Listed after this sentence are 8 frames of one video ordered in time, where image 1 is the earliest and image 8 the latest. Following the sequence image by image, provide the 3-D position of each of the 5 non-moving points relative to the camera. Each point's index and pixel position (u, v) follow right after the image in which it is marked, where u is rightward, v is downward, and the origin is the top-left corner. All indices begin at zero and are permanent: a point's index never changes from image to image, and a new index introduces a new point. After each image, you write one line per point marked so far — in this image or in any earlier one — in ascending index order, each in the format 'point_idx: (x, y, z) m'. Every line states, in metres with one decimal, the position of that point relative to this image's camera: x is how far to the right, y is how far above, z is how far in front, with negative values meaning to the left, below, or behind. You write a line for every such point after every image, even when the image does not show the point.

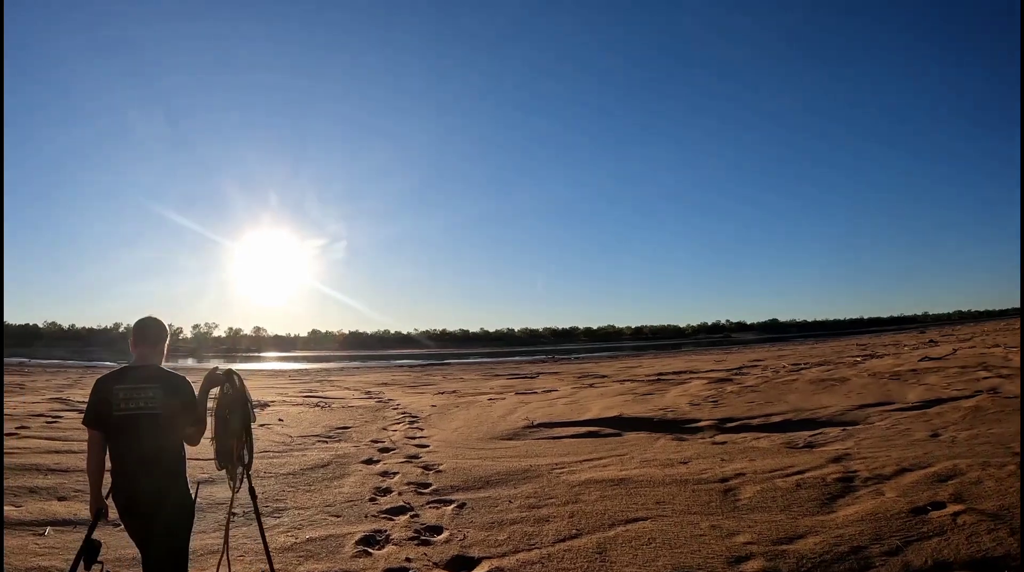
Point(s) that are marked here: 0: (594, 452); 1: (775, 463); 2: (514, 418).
0: (+1.2, -2.4, +8.6) m
1: (+3.8, -2.5, +8.7) m
2: (+0.1, -2.5, +11.4) m
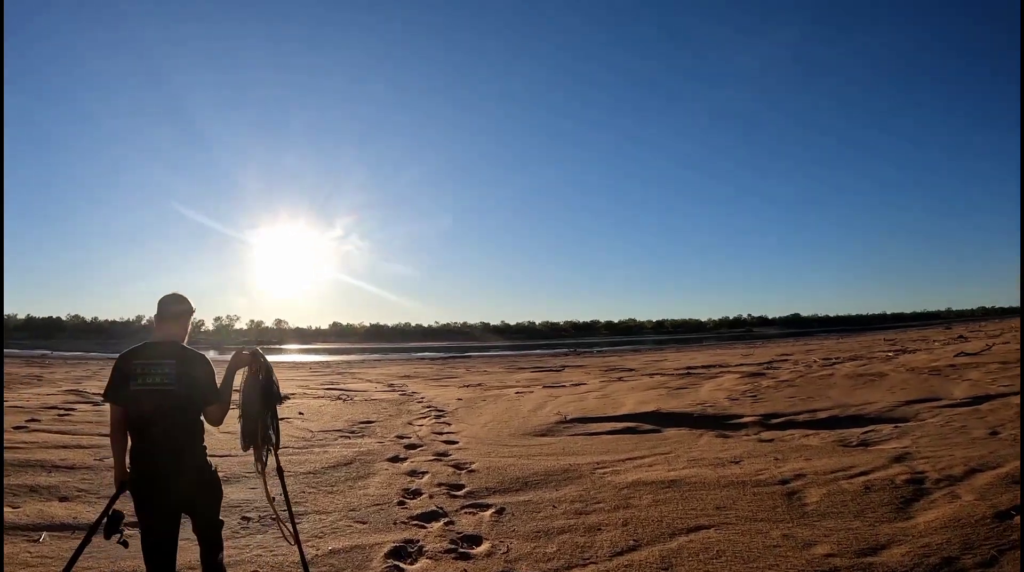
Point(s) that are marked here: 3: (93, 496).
0: (+1.7, -2.2, +8.0) m
1: (+4.3, -2.3, +8.0) m
2: (+0.6, -2.3, +10.8) m
3: (-3.8, -1.9, +5.5) m
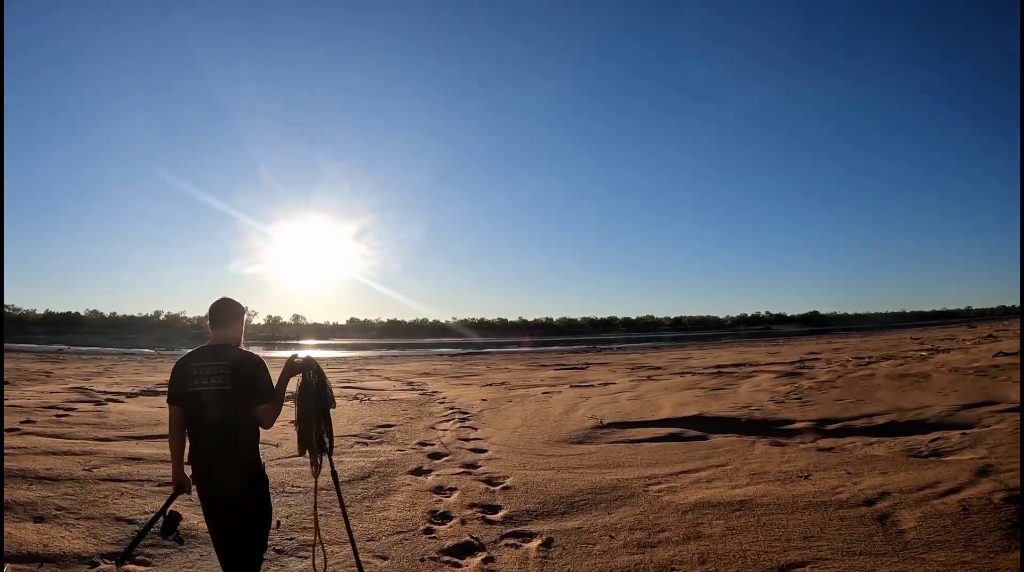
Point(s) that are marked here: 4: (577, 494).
0: (+2.1, -2.1, +7.1) m
1: (+4.7, -2.2, +7.0) m
2: (+1.1, -2.1, +9.9) m
3: (-3.4, -1.8, +4.7) m
4: (+0.6, -1.8, +5.3) m
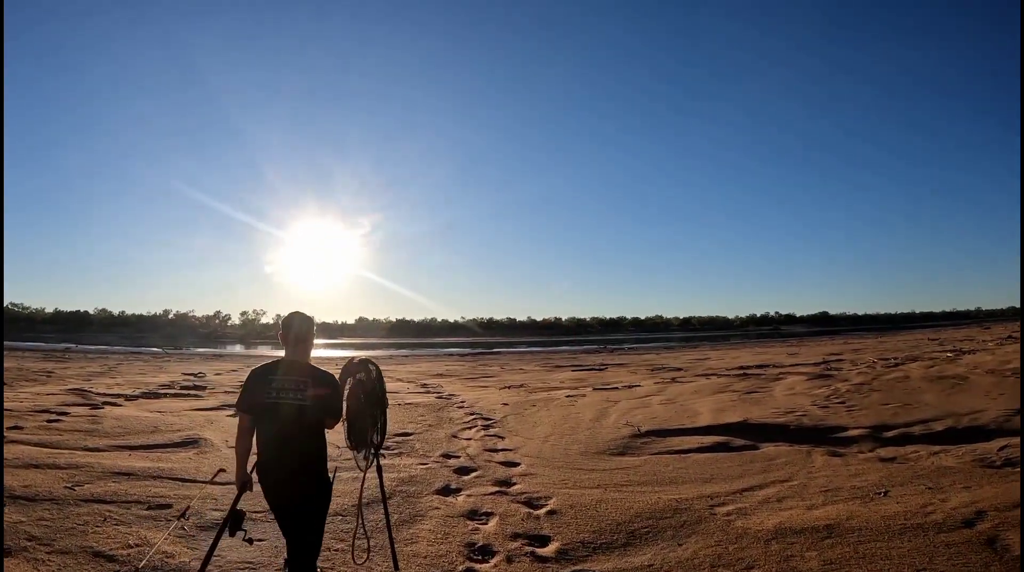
0: (+2.4, -2.0, +6.3) m
1: (+5.0, -2.2, +6.2) m
2: (+1.5, -2.0, +9.1) m
3: (-3.1, -1.7, +4.0) m
4: (+0.9, -1.8, +4.6) m
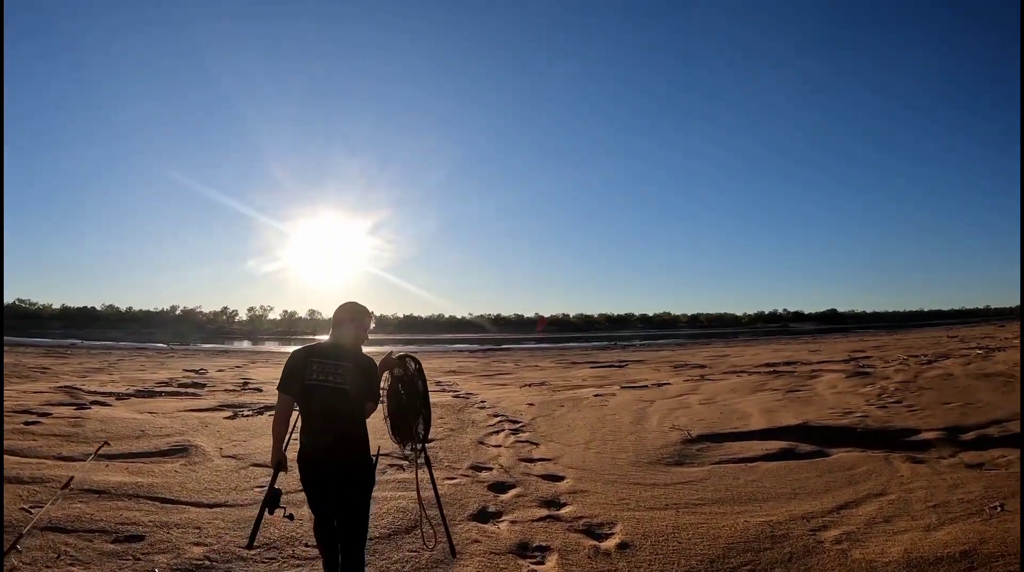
0: (+2.8, -1.8, +5.3) m
1: (+5.4, -2.0, +5.2) m
2: (+1.9, -1.9, +8.1) m
3: (-2.7, -1.6, +3.0) m
4: (+1.3, -1.6, +3.6) m
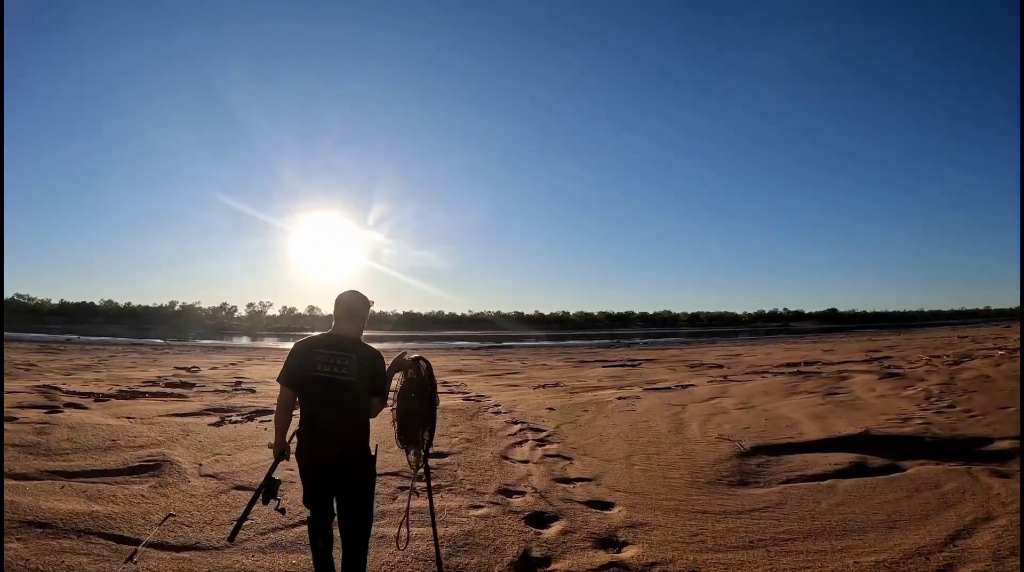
0: (+3.1, -1.7, +4.4) m
1: (+5.7, -1.9, +4.3) m
2: (+2.2, -1.8, +7.2) m
3: (-2.4, -1.5, +2.1) m
4: (+1.6, -1.5, +2.6) m
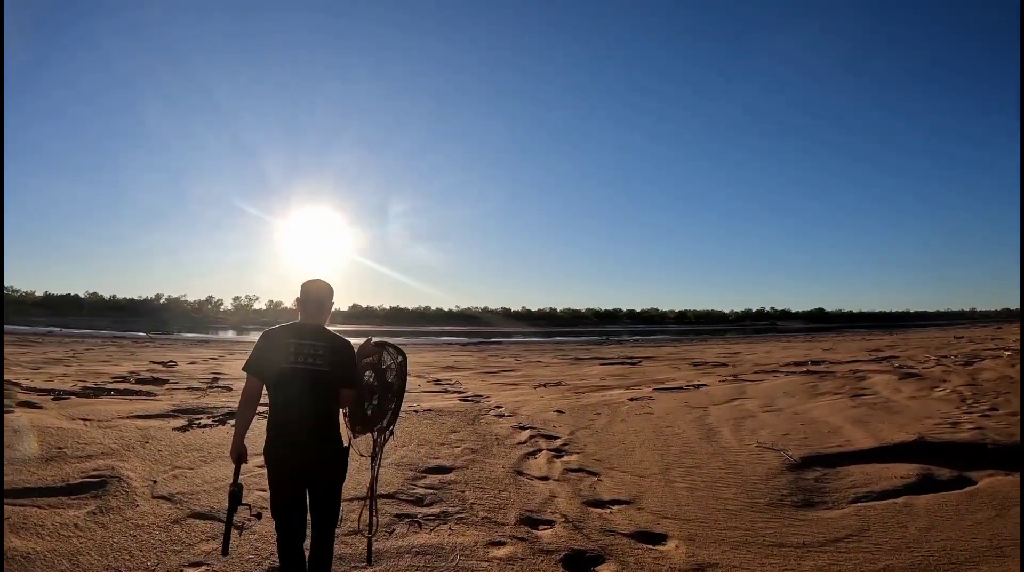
0: (+3.3, -1.7, +3.5) m
1: (+5.9, -1.9, +3.5) m
2: (+2.3, -1.7, +6.4) m
3: (-2.2, -1.3, +1.2) m
4: (+1.8, -1.4, +1.8) m
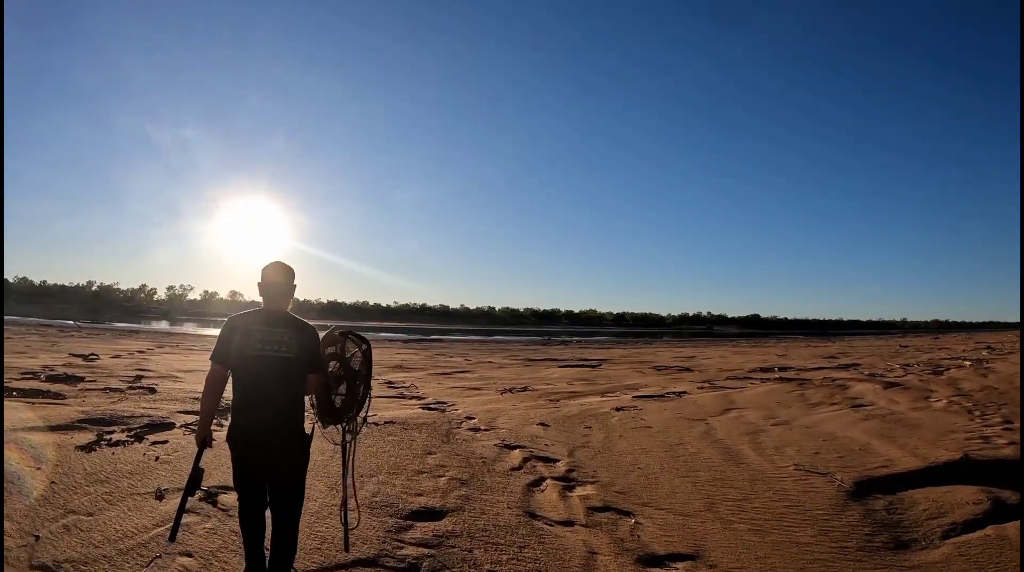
0: (+3.5, -1.6, +2.7) m
1: (+6.1, -1.9, +2.8) m
2: (+2.3, -1.6, +5.4) m
3: (-1.8, -1.2, -0.2) m
4: (+2.1, -1.4, +0.8) m
